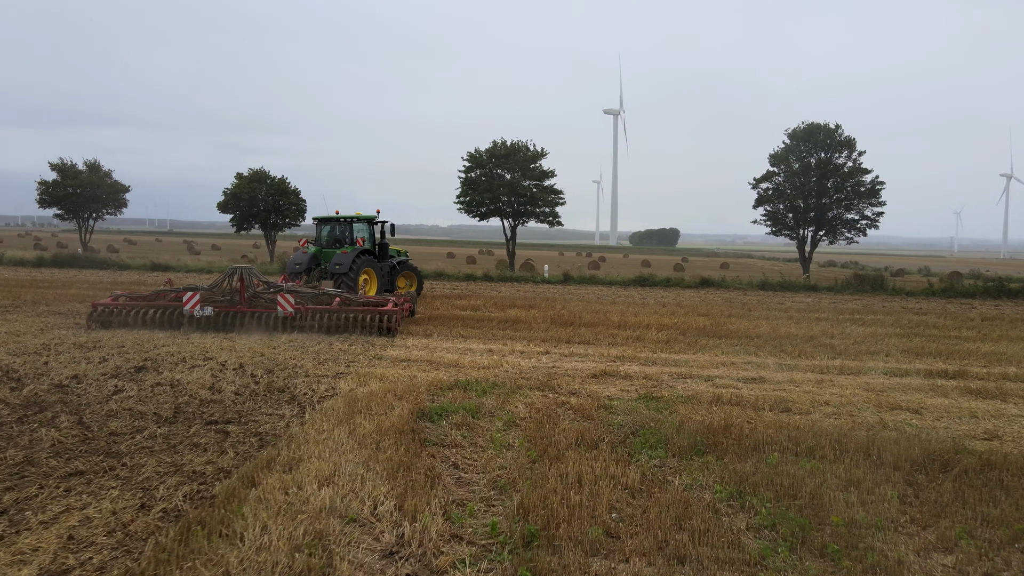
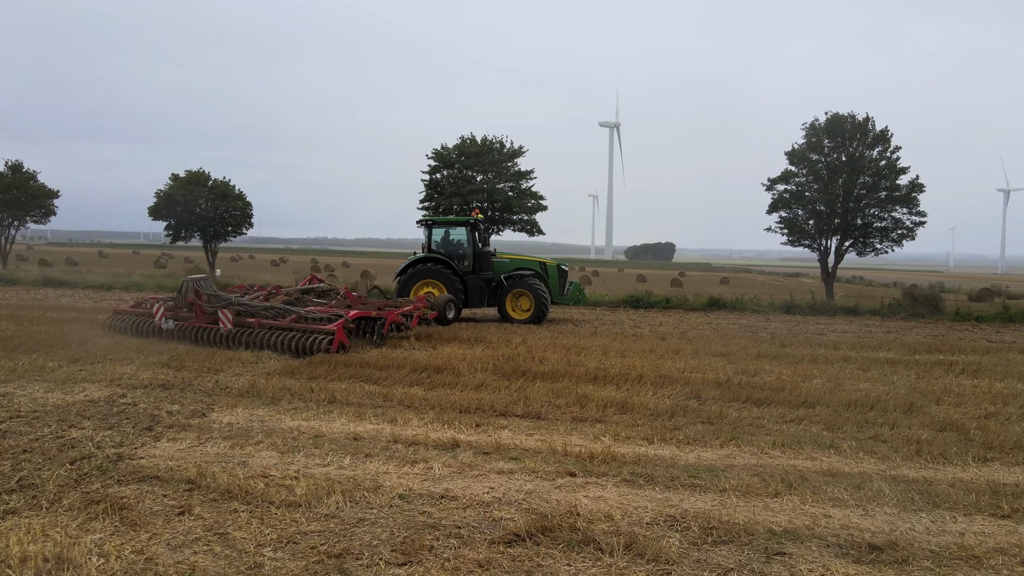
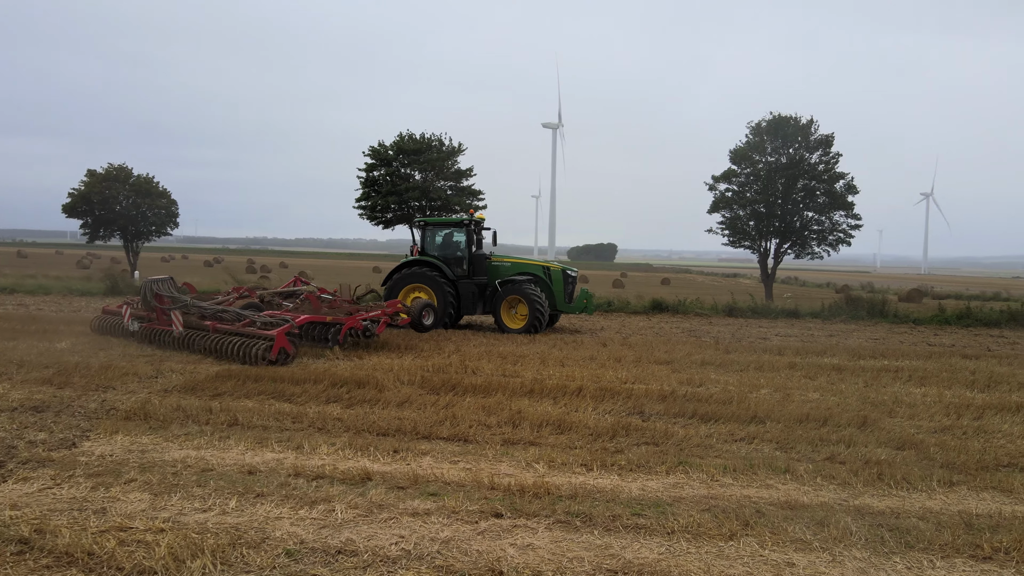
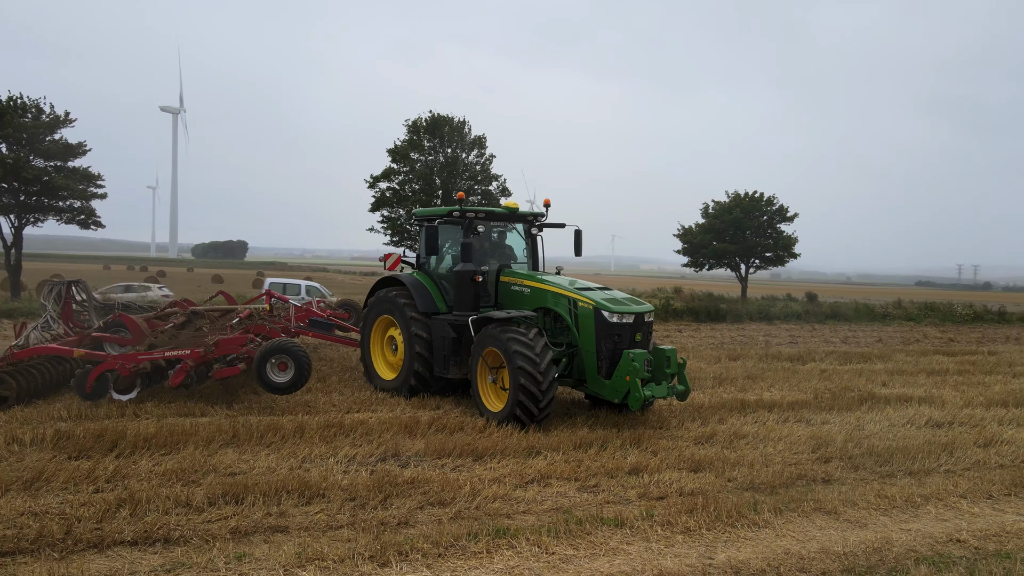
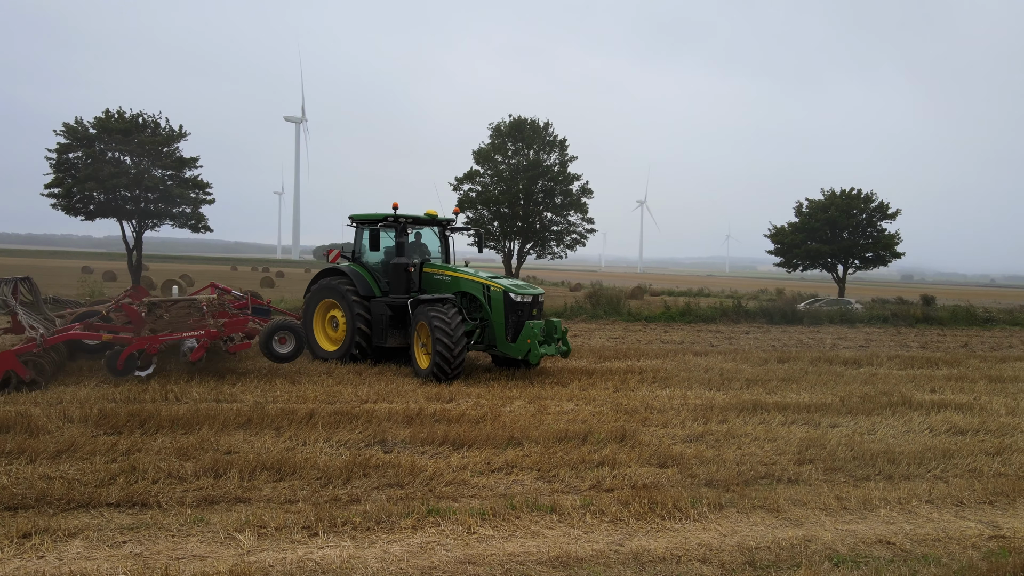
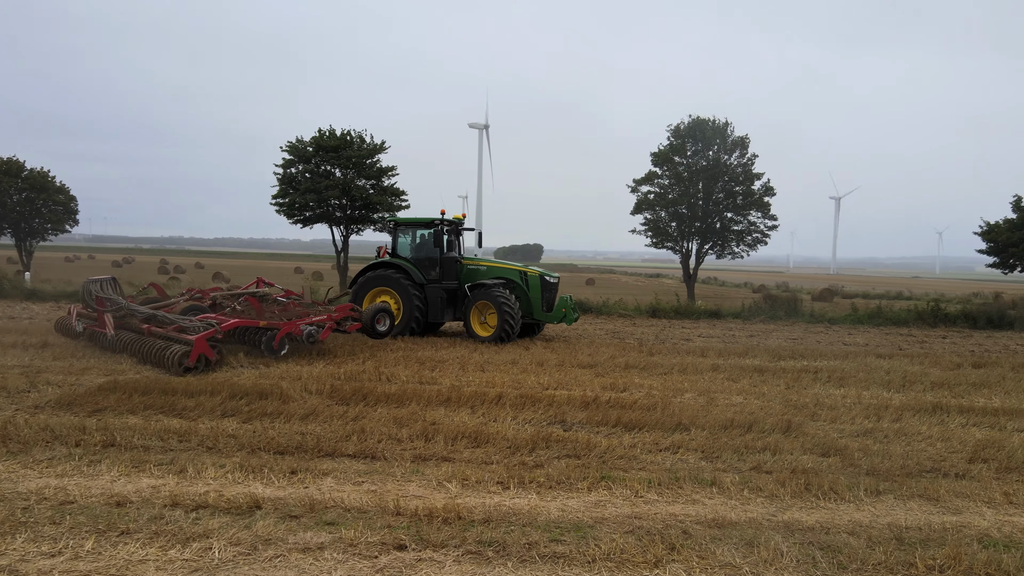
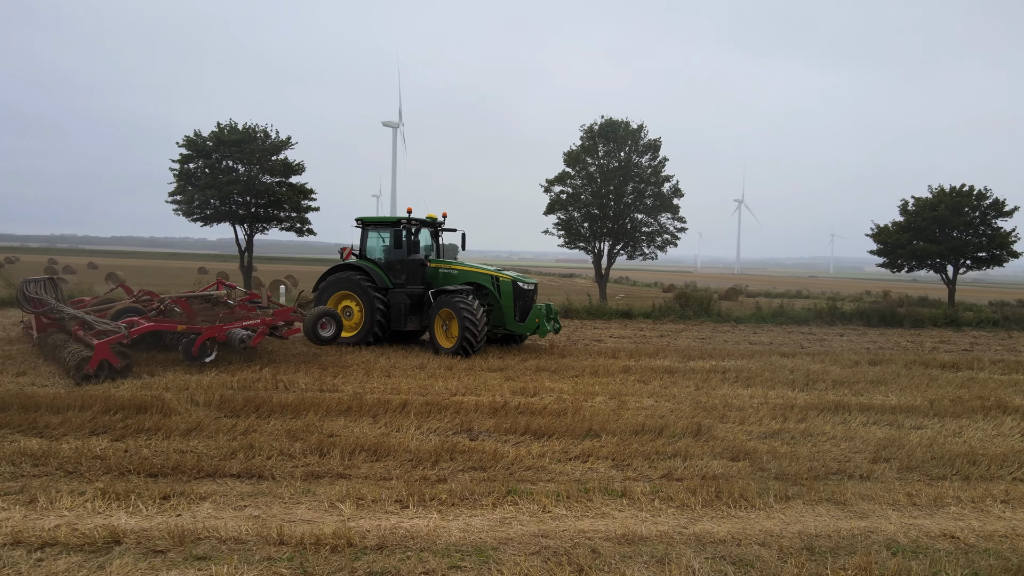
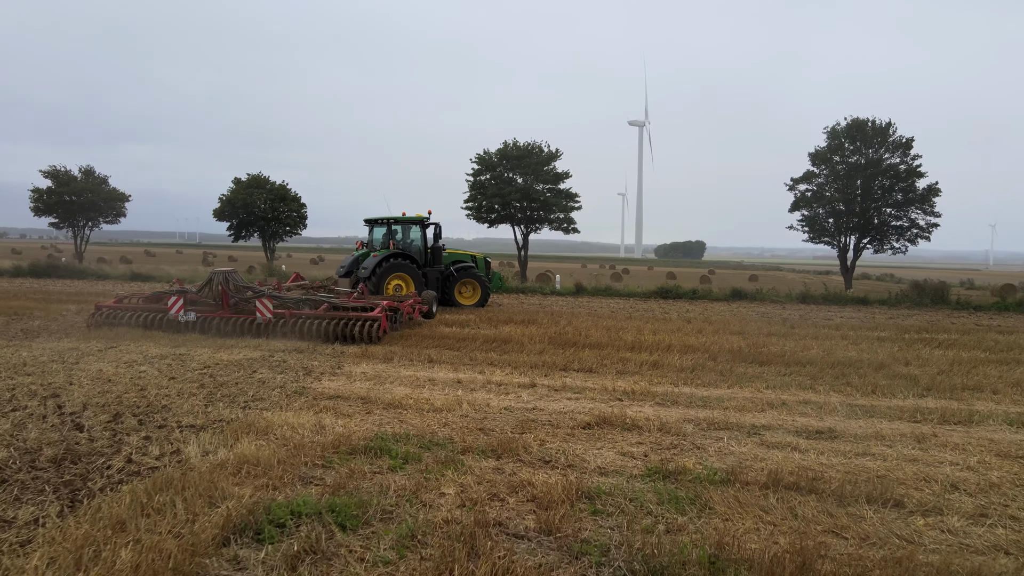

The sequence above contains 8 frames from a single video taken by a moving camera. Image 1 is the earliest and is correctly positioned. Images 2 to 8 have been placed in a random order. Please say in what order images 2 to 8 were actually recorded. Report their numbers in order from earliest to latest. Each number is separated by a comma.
8, 2, 3, 6, 7, 5, 4
